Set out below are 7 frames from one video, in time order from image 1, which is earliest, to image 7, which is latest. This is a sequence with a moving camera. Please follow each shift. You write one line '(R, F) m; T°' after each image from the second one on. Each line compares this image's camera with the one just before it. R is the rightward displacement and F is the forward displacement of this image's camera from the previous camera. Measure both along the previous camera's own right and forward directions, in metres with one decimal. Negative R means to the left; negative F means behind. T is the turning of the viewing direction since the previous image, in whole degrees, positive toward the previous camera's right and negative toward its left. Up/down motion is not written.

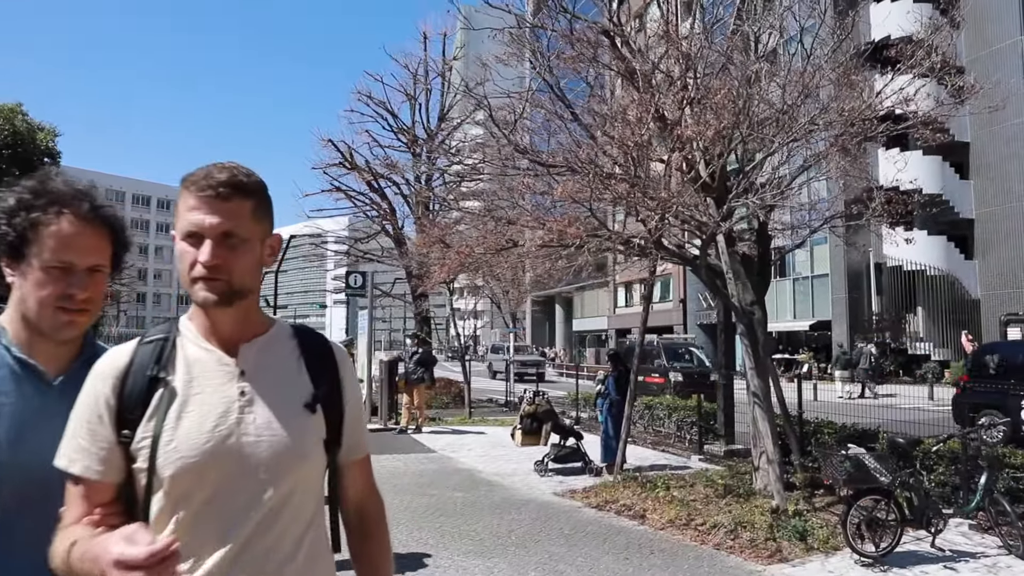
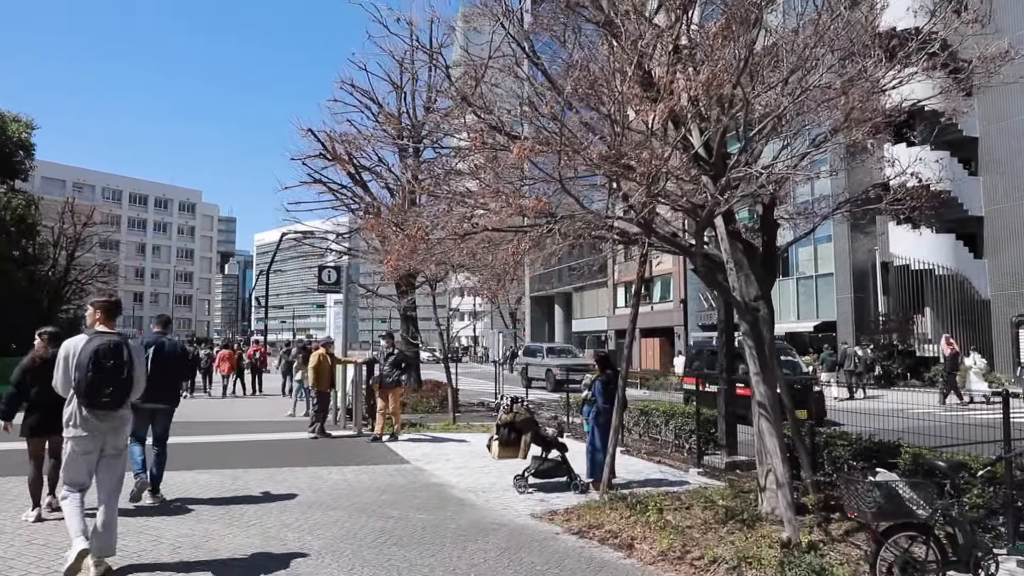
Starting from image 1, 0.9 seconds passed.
(+0.3, +1.0) m; 0°
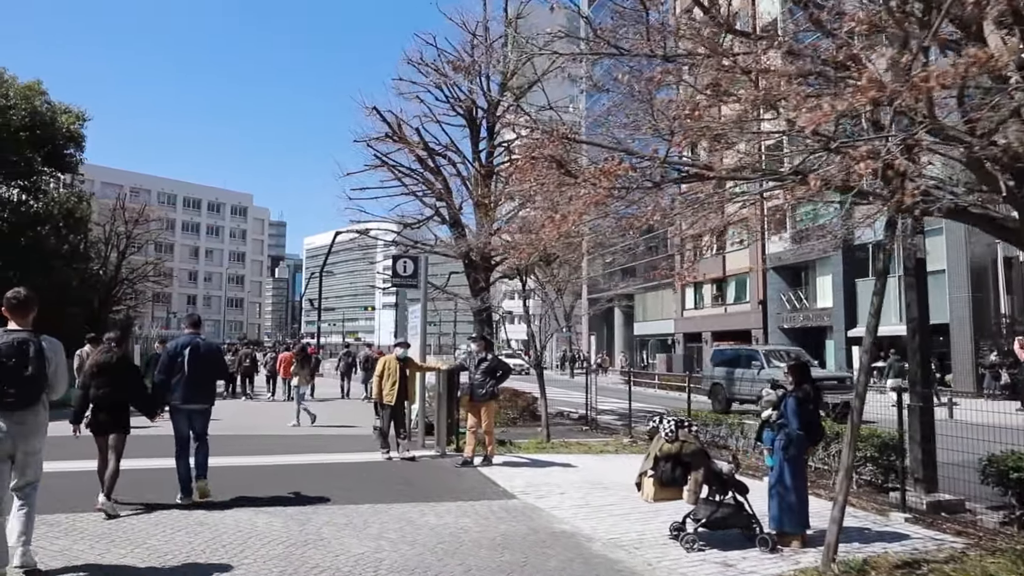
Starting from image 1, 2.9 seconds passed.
(-0.9, +2.1) m; -3°
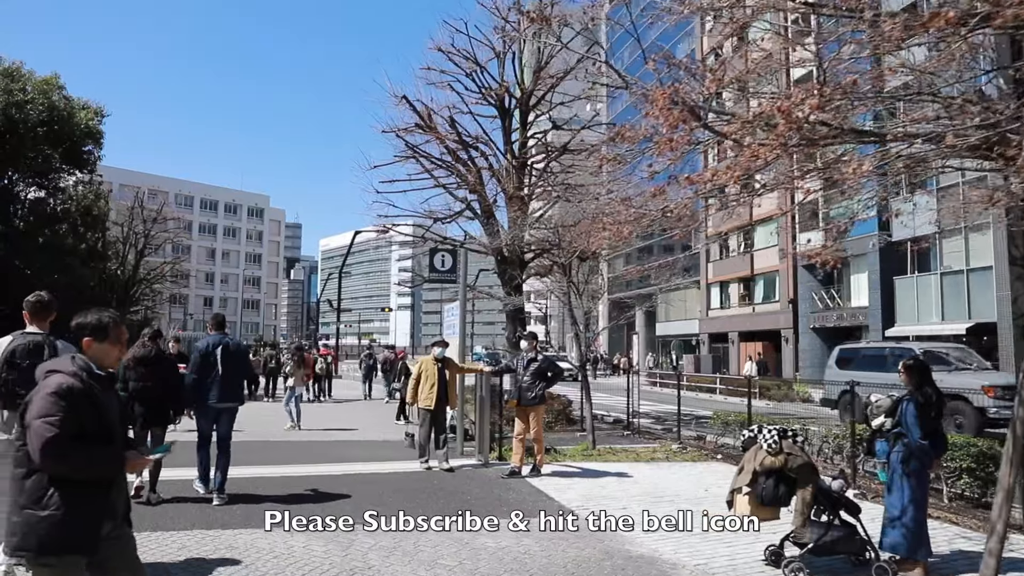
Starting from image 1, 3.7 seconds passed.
(-0.4, +0.8) m; -1°
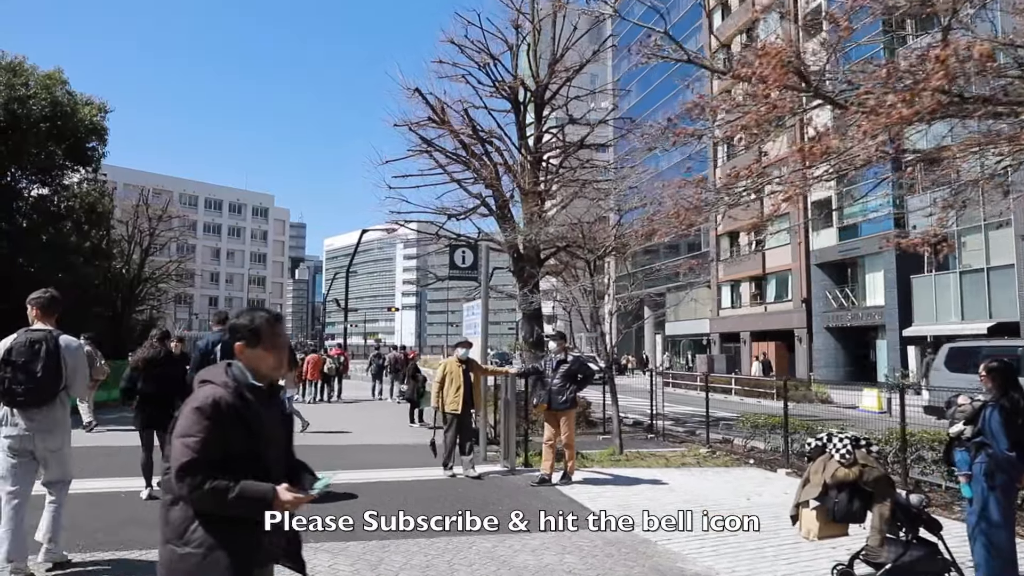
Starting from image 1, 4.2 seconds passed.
(-0.3, +0.5) m; 0°
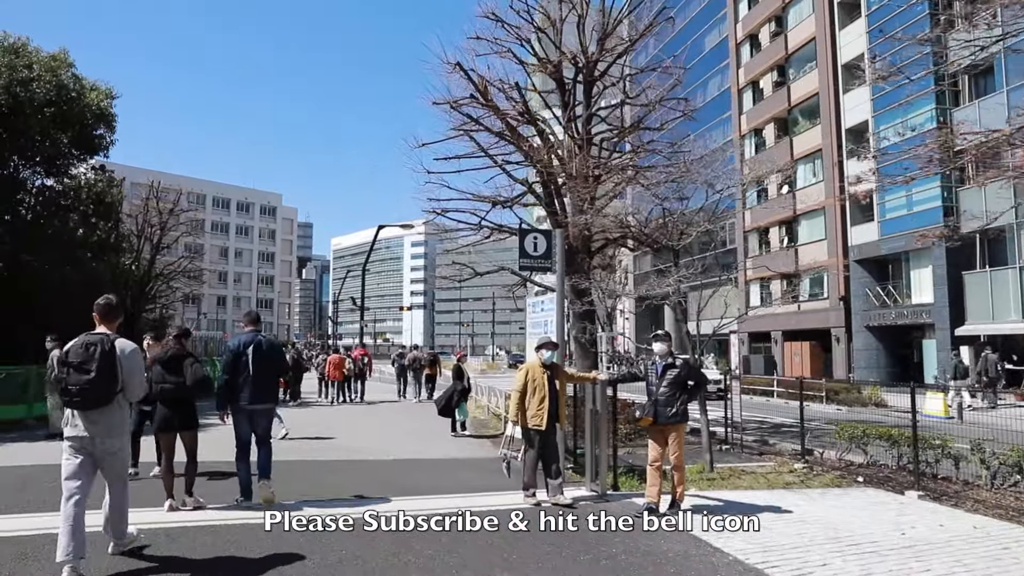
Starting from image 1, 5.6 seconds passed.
(-0.8, +1.4) m; 0°
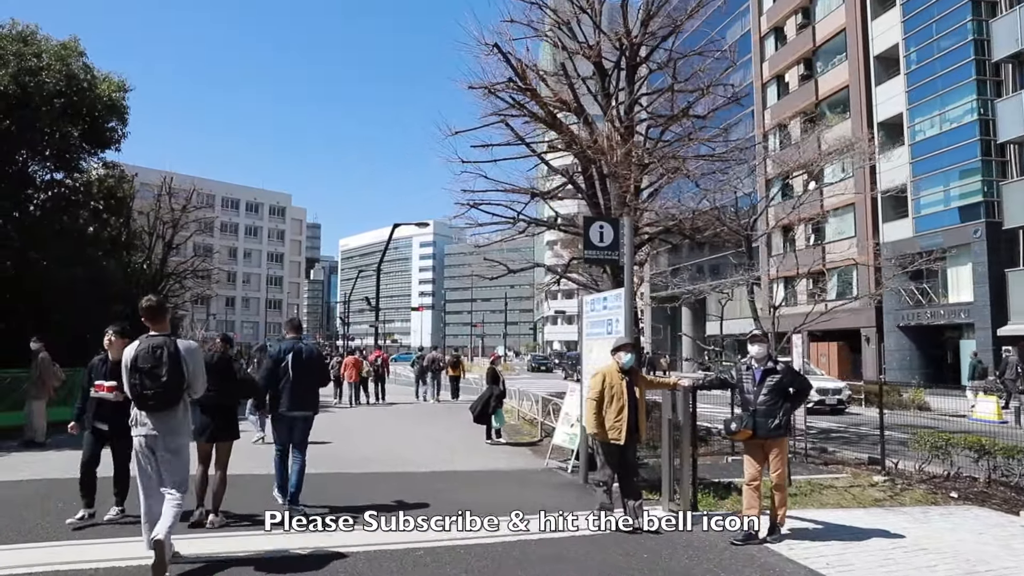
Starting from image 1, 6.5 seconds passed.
(-0.6, +0.9) m; 0°
